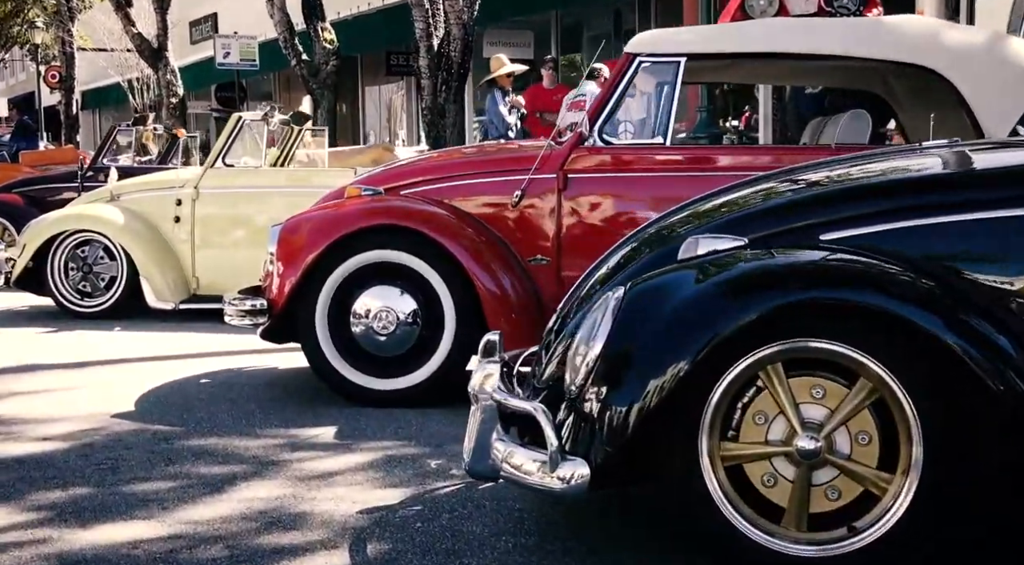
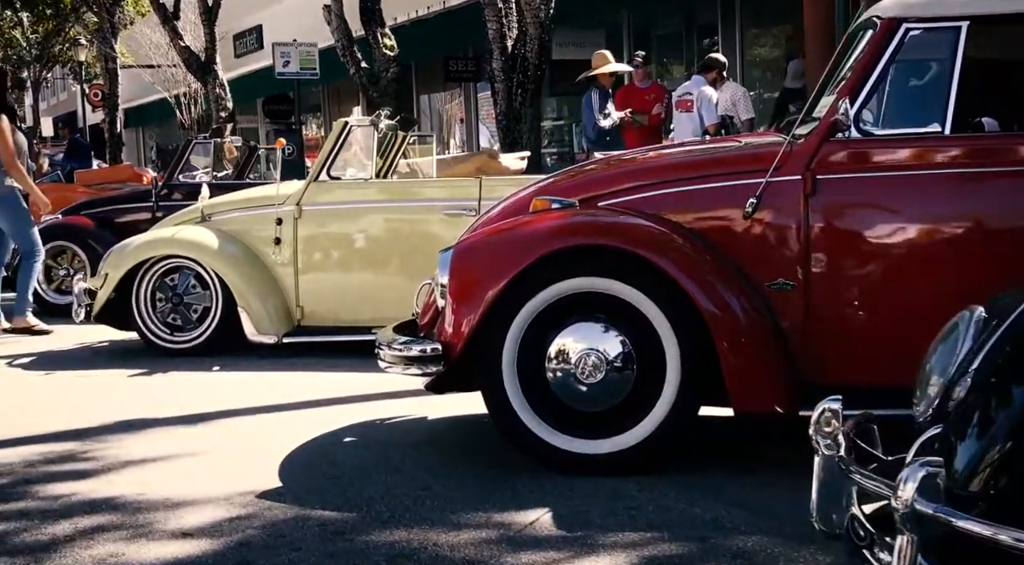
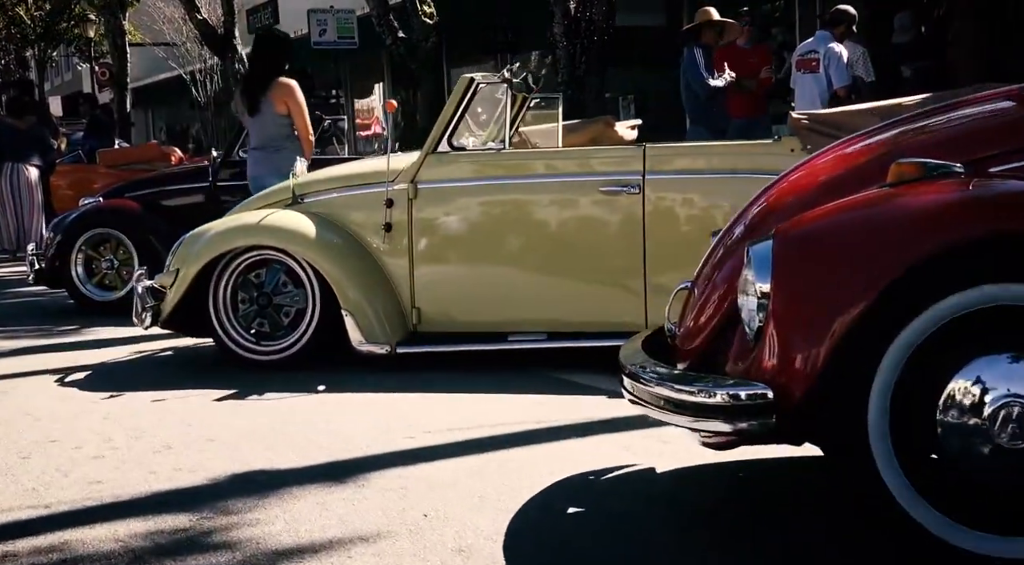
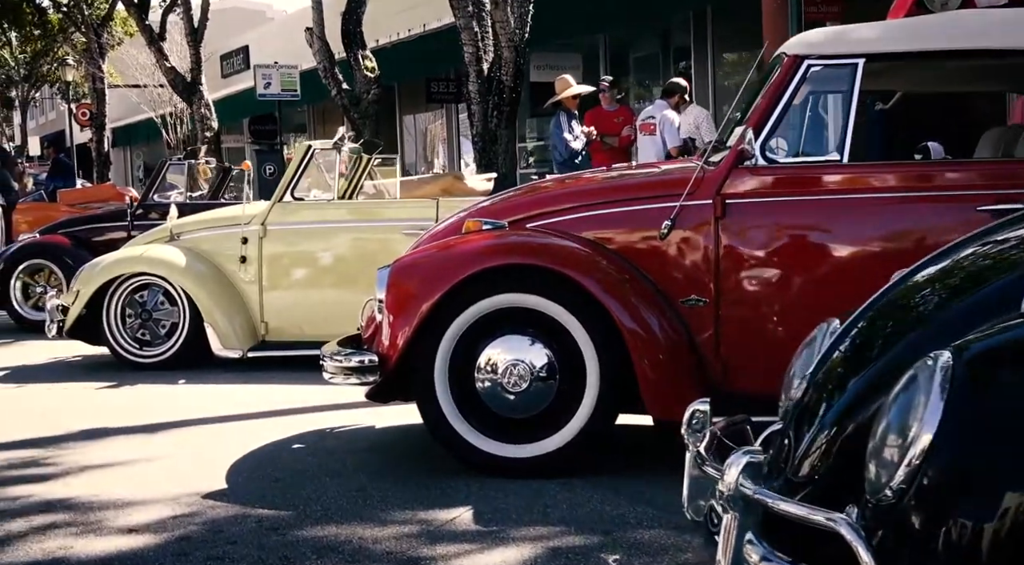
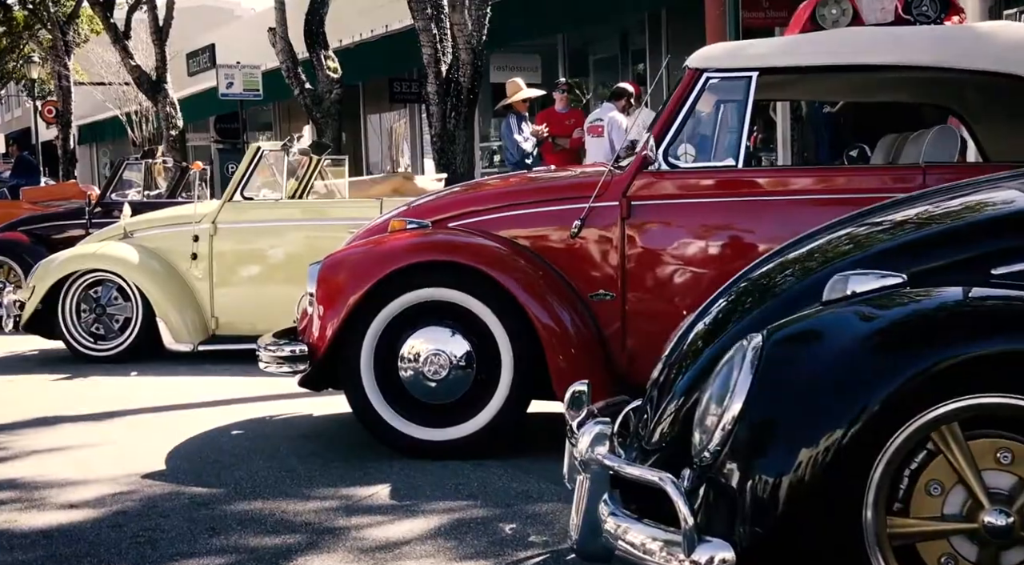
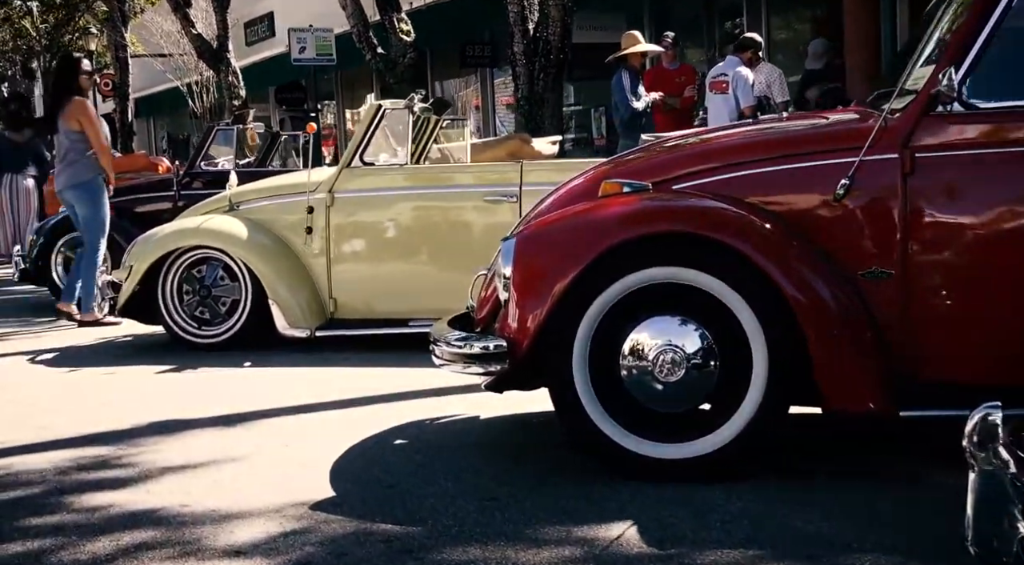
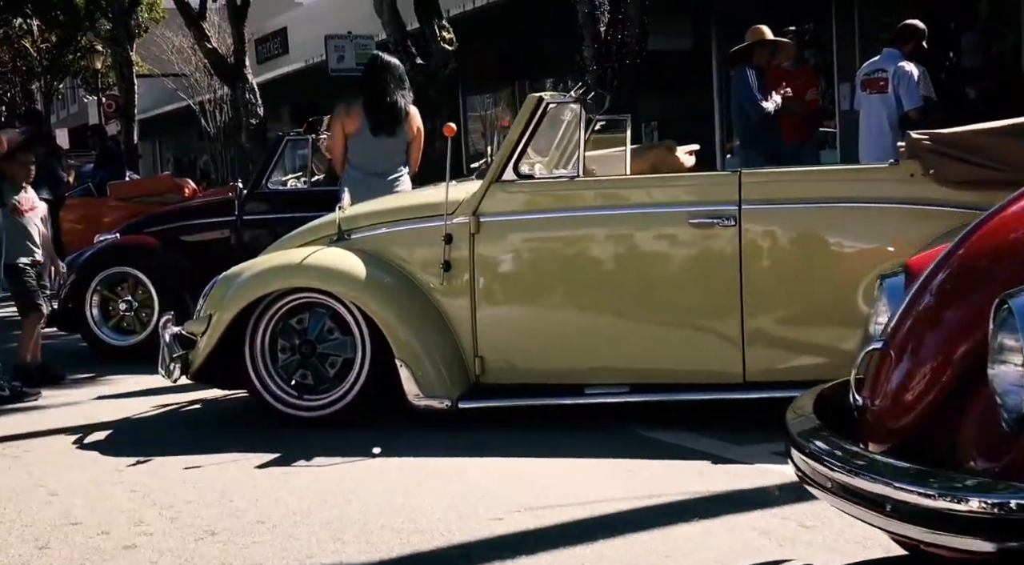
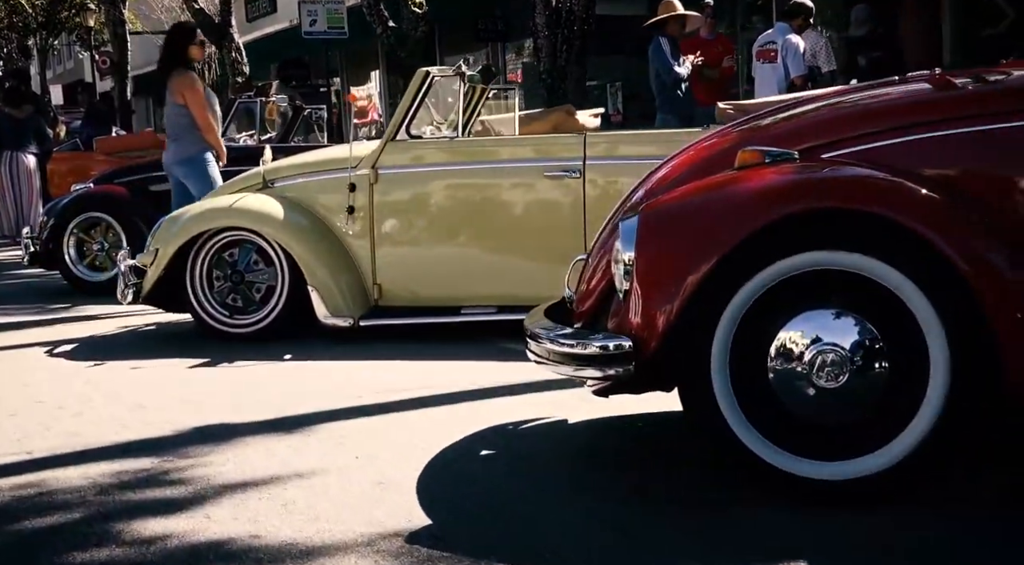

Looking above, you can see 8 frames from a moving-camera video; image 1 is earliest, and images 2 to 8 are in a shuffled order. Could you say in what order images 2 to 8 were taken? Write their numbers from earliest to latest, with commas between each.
5, 4, 2, 6, 8, 3, 7
